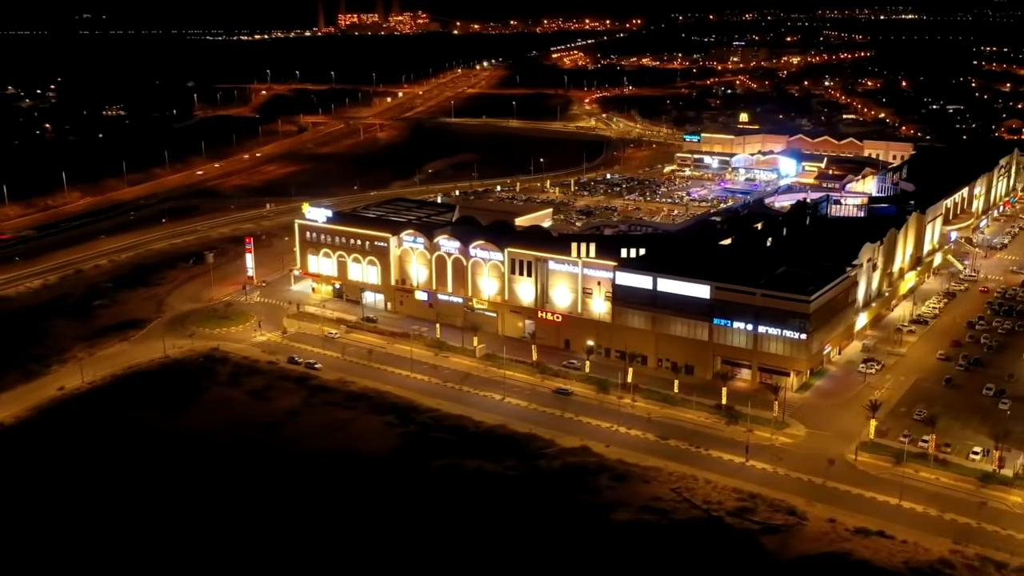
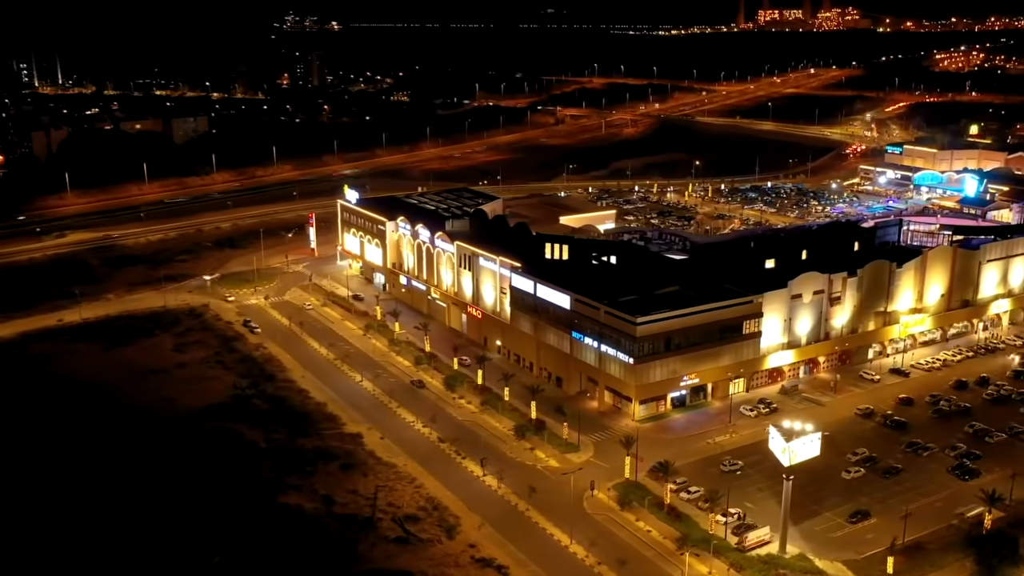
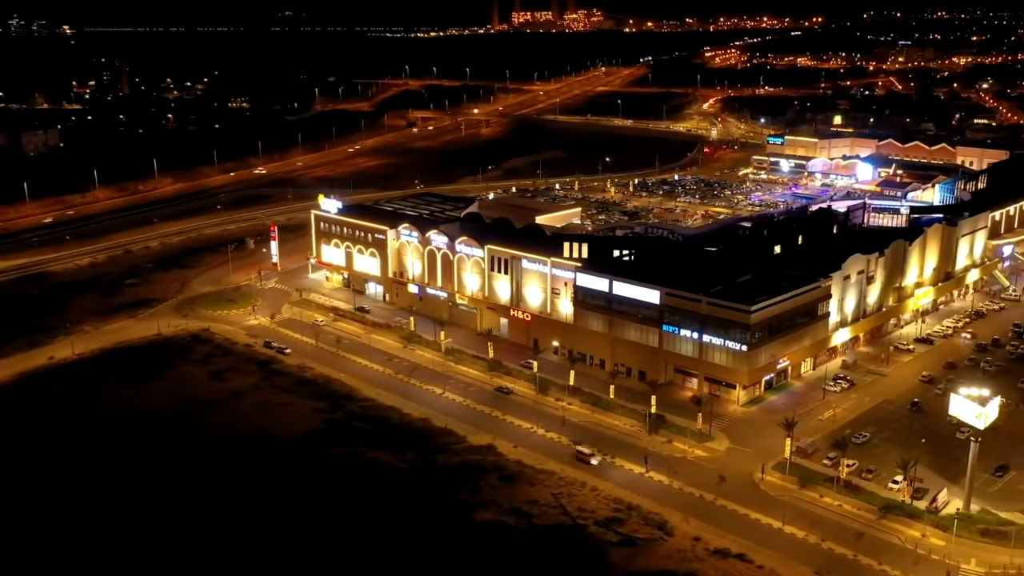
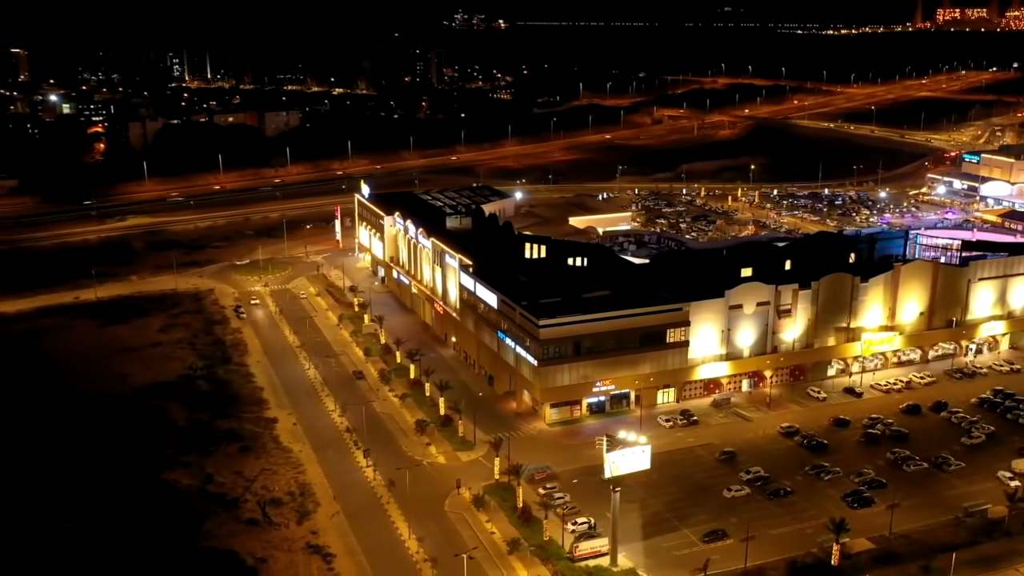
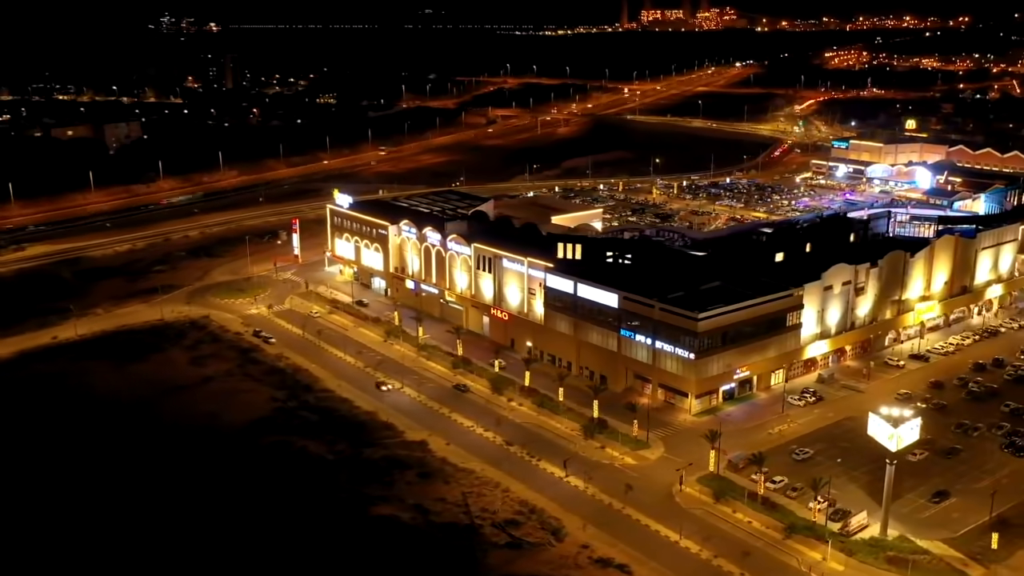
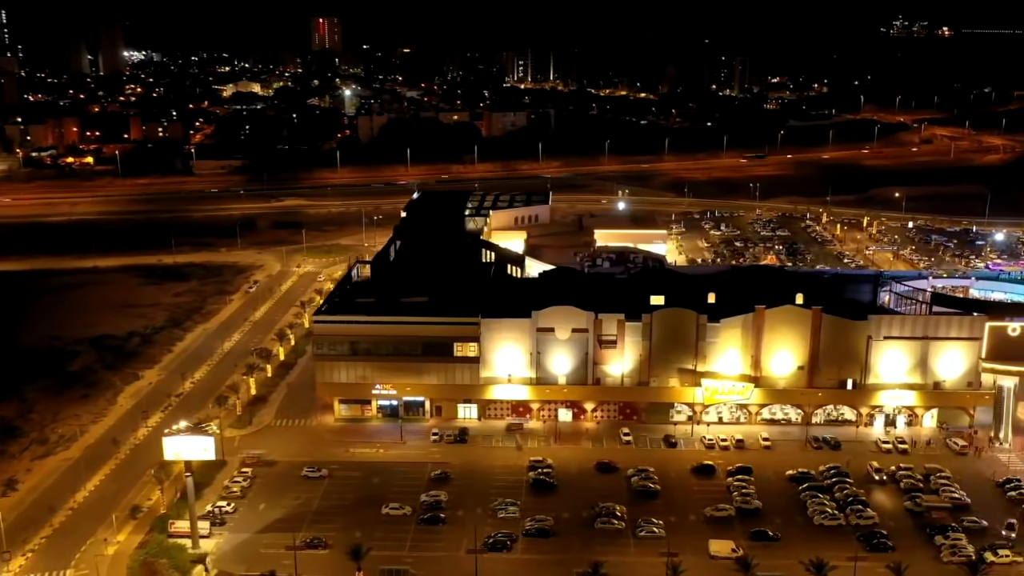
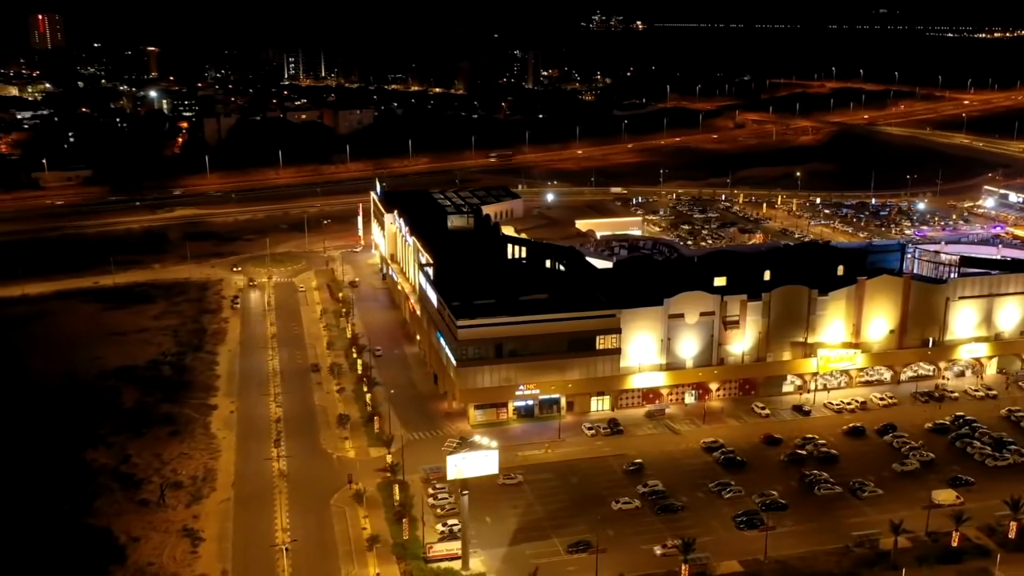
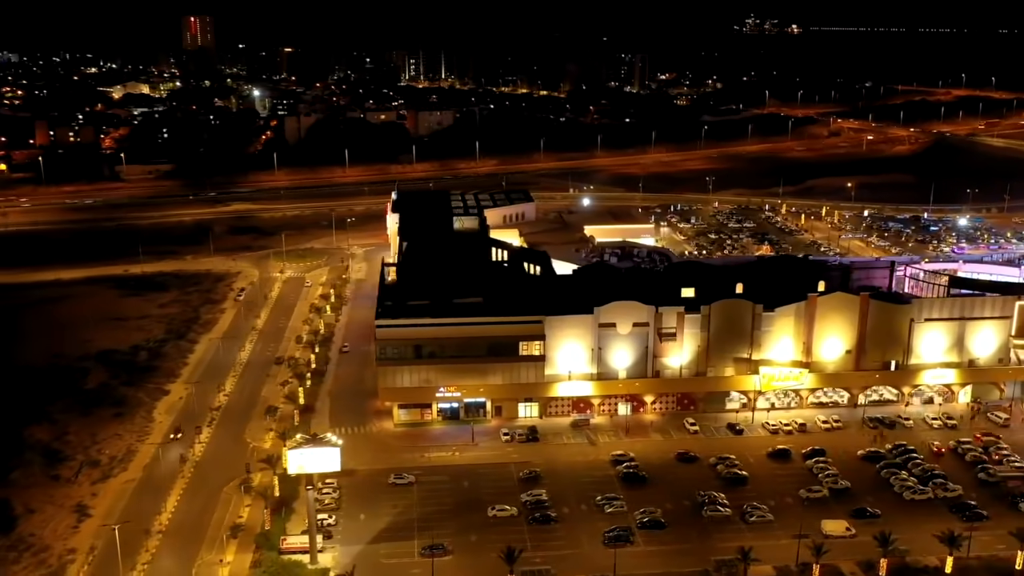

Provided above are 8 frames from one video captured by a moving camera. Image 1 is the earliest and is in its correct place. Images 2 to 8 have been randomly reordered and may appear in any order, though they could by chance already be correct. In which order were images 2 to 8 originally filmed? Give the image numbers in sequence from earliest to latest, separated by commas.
3, 5, 2, 4, 7, 8, 6
